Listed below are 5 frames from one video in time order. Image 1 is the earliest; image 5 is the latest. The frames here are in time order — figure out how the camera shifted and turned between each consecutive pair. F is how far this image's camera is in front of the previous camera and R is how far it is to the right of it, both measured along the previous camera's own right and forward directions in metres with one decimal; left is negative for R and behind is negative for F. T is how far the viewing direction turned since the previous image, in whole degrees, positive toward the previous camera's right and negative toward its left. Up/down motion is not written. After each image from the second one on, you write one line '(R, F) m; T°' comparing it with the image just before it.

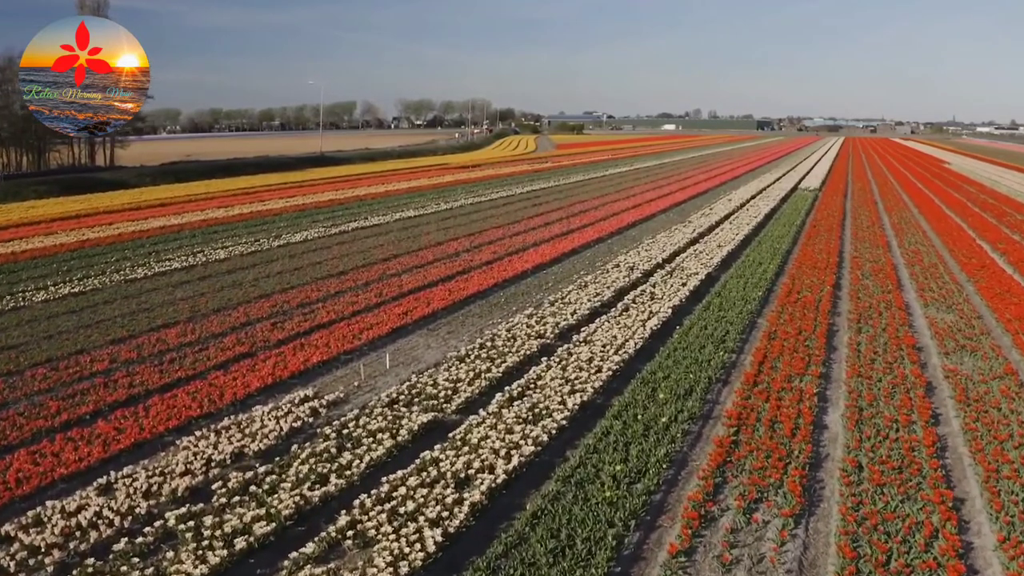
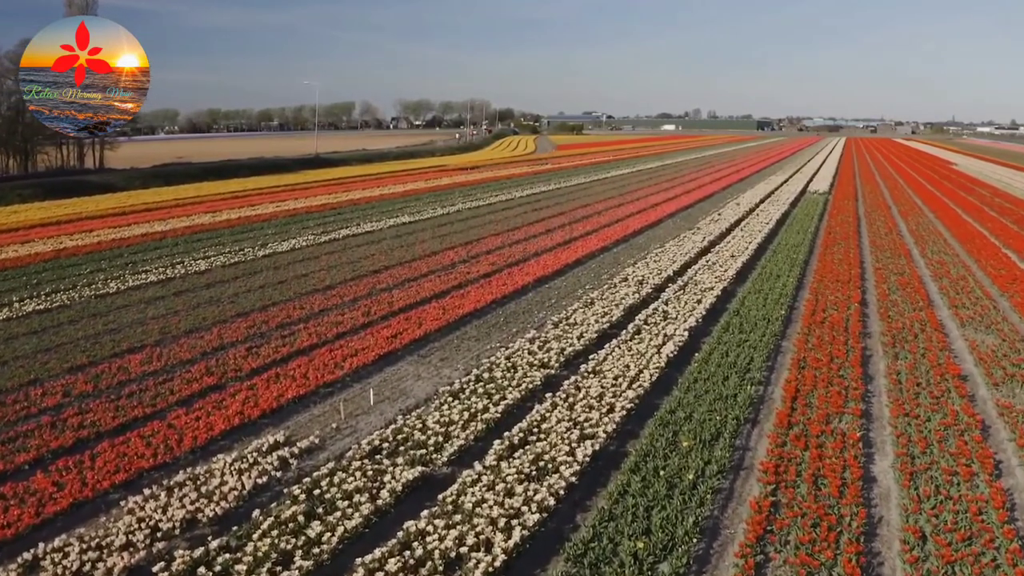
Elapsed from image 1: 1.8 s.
(0.0, +1.1) m; 0°
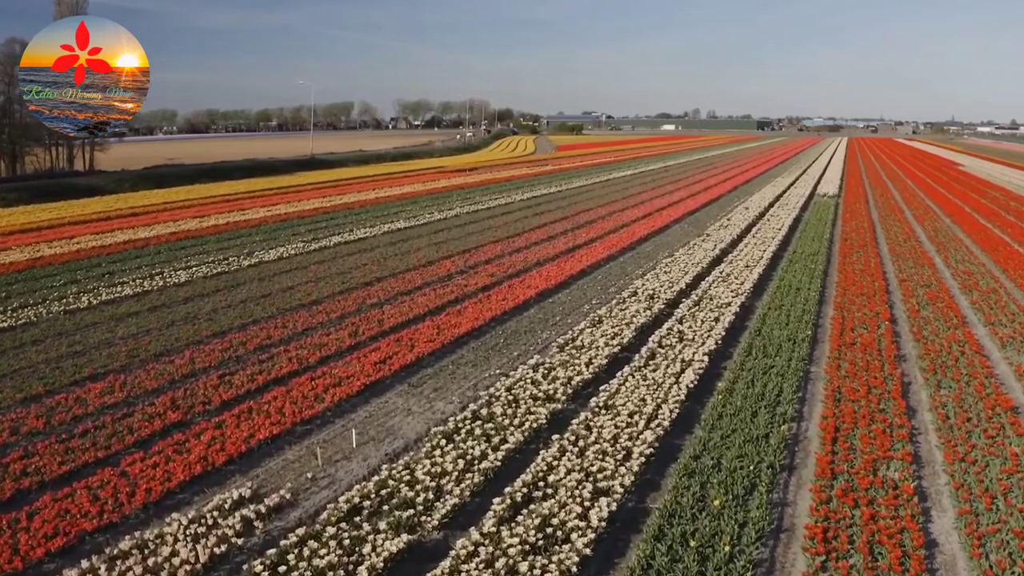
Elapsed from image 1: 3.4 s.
(0.0, +1.0) m; 0°
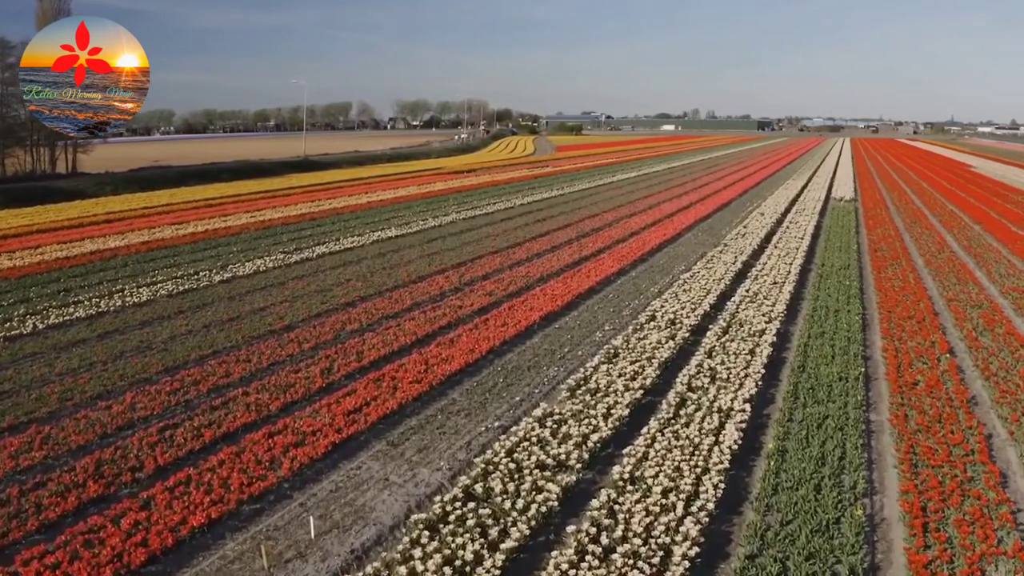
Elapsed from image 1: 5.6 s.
(0.0, +1.7) m; 0°
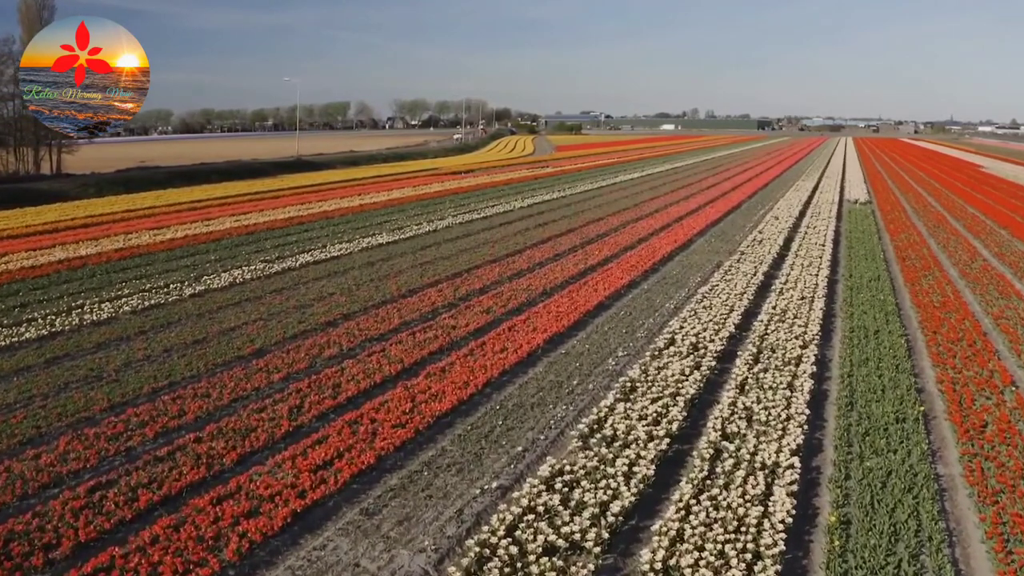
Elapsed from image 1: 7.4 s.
(0.0, +1.4) m; 0°
